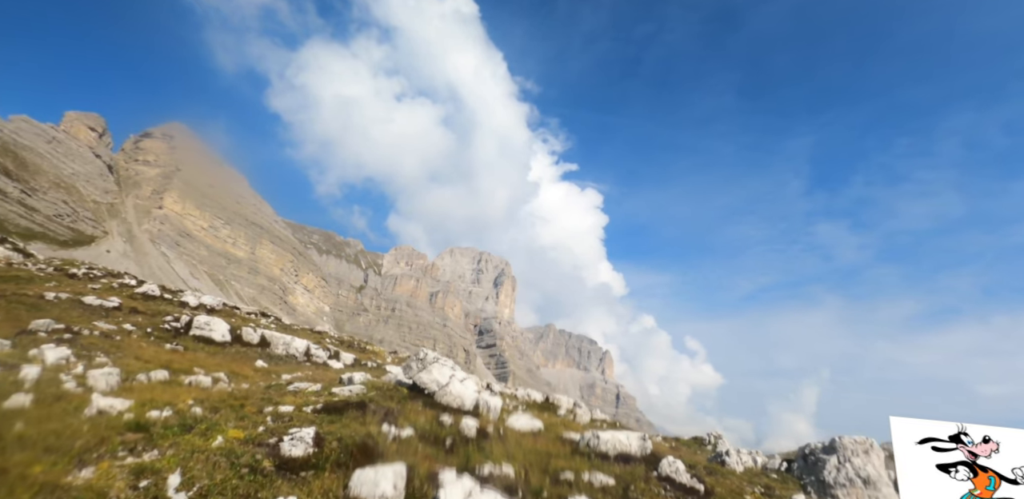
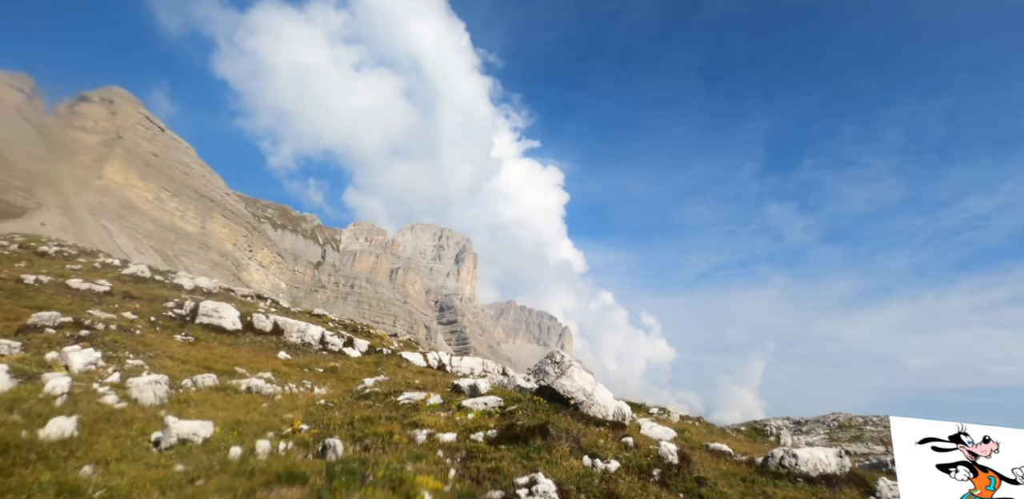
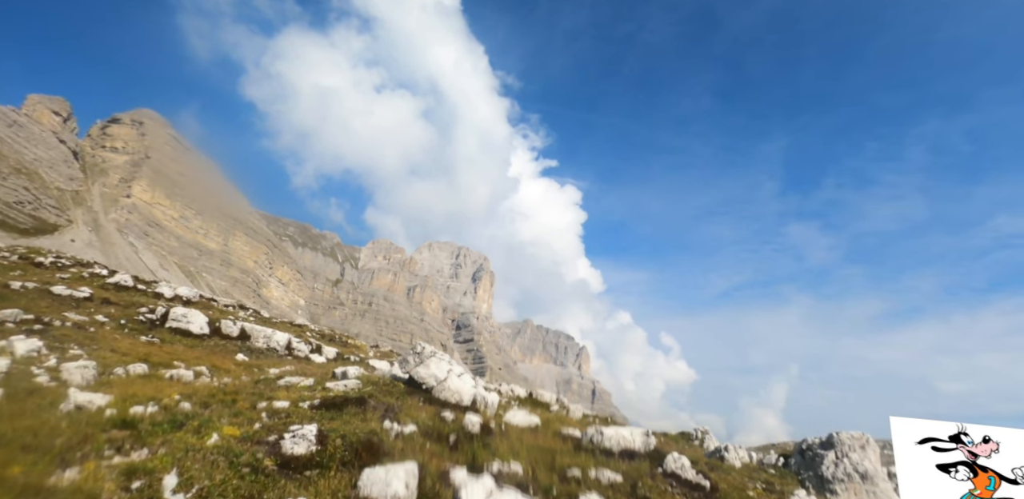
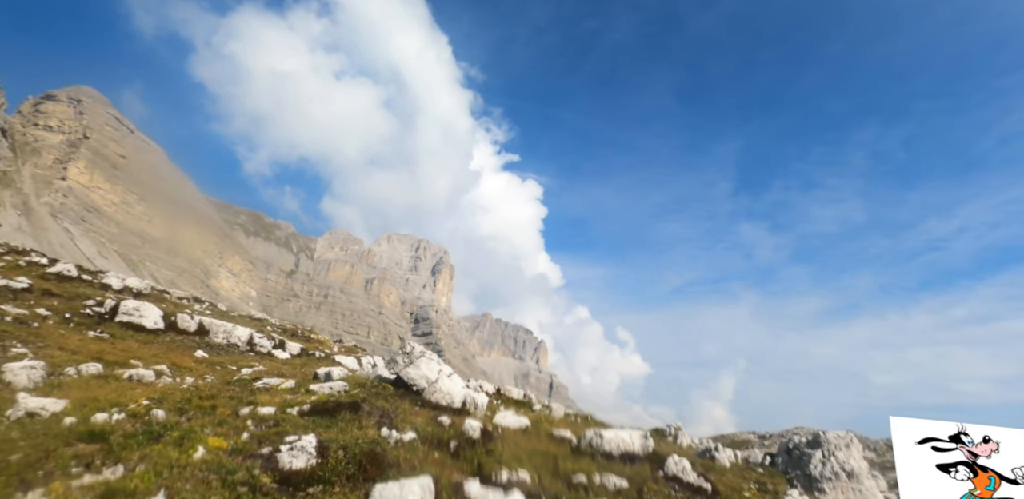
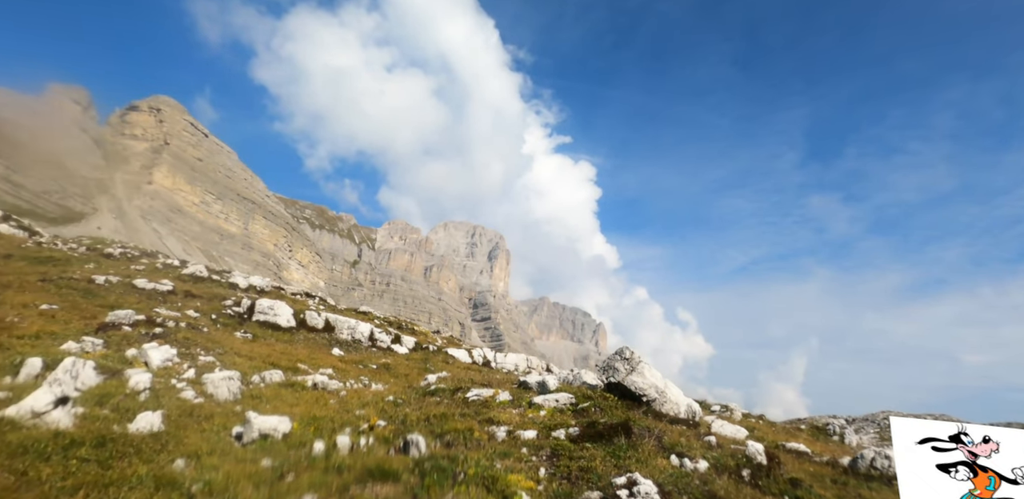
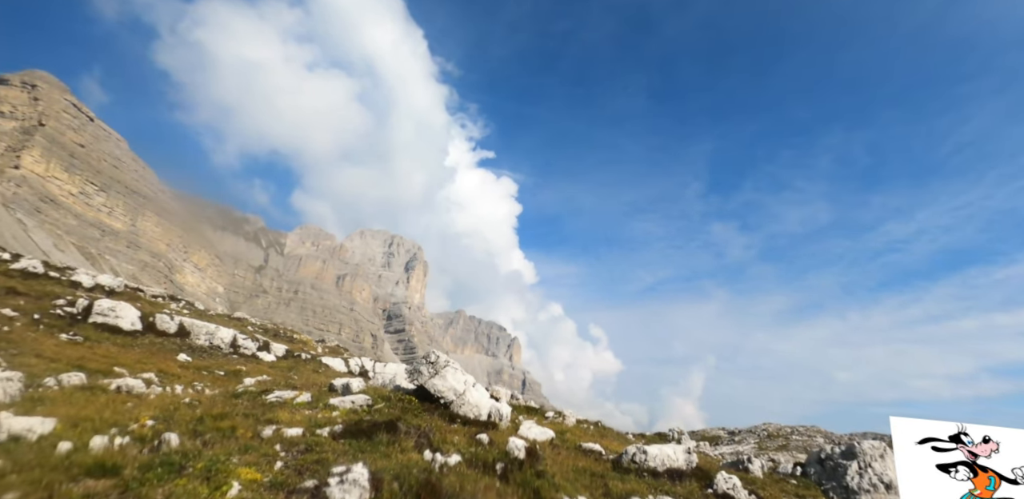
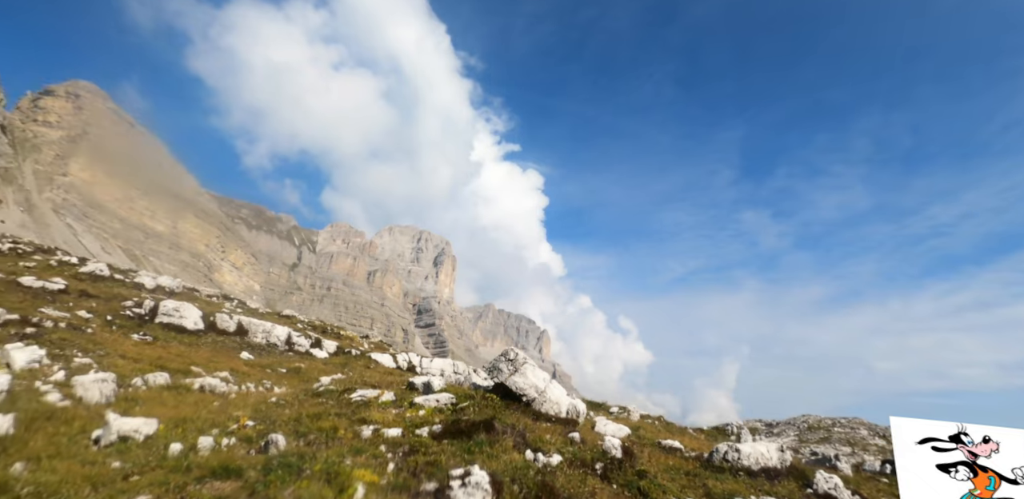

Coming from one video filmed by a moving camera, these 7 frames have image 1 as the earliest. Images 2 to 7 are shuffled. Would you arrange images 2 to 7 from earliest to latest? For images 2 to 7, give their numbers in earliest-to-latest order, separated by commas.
3, 4, 6, 7, 2, 5
